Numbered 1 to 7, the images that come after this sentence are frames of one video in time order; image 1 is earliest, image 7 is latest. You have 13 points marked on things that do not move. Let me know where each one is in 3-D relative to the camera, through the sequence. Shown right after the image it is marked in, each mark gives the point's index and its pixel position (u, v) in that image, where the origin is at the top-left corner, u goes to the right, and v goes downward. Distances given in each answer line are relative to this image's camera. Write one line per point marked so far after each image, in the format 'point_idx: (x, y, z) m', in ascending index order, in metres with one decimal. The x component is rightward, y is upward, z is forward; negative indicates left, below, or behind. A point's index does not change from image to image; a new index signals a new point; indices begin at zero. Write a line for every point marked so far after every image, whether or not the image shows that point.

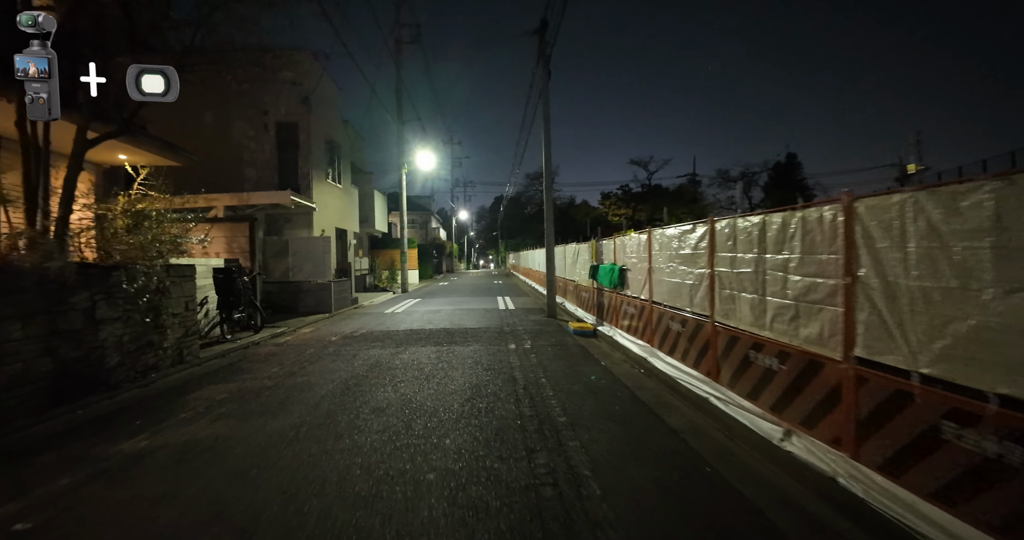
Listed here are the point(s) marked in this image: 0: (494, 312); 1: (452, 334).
0: (-0.6, -1.3, +13.5) m
1: (-1.4, -1.4, +9.8) m
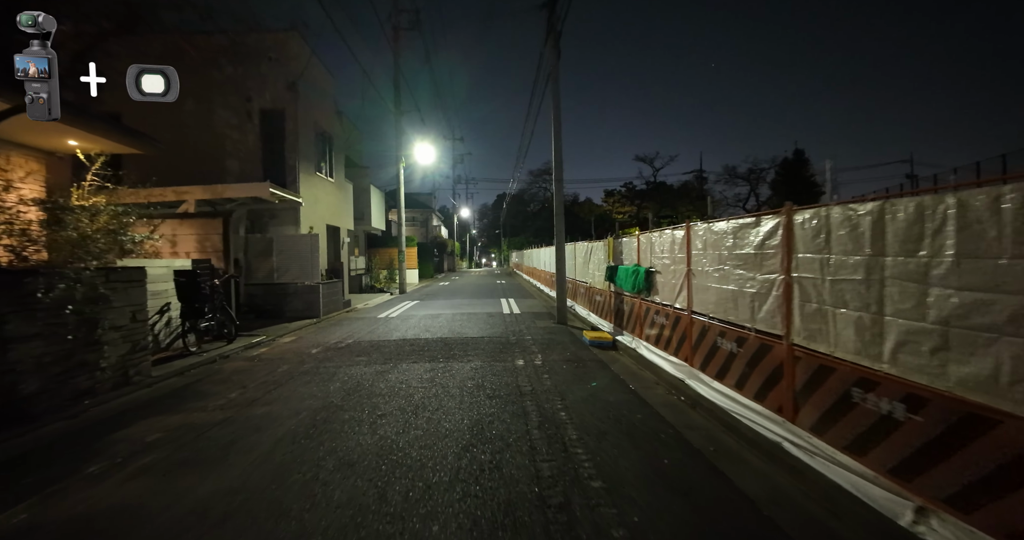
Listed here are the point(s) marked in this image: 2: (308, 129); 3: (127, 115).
0: (-0.5, -1.3, +12.2) m
1: (-1.2, -1.5, +8.5) m
2: (-6.9, +4.8, +15.0) m
3: (-11.9, +4.8, +13.6) m
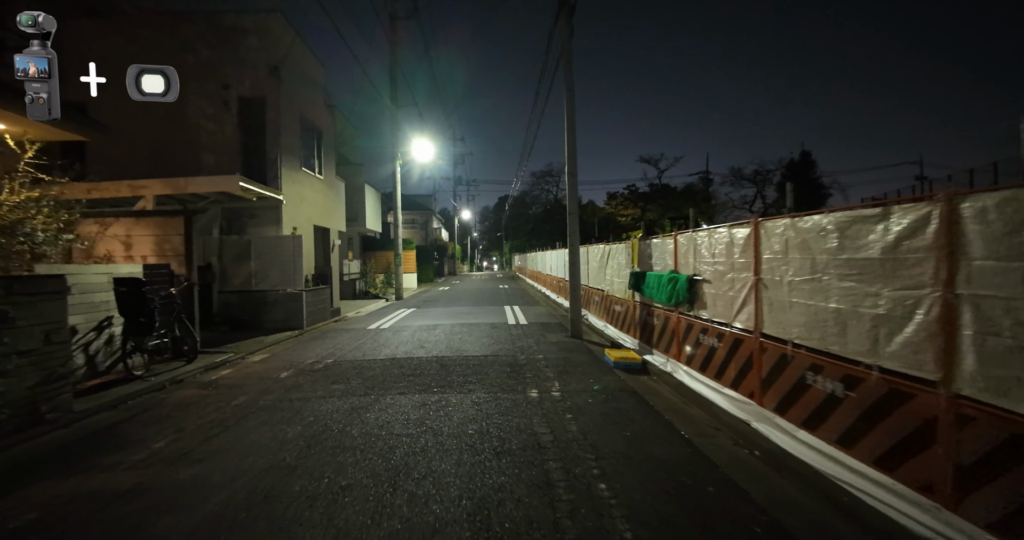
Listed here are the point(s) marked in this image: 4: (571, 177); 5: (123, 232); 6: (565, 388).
0: (-0.3, -1.4, +10.7) m
1: (-1.0, -1.6, +7.0) m
2: (-6.7, +4.6, +13.6) m
3: (-11.8, +4.6, +12.3) m
4: (+1.3, +2.1, +9.8) m
5: (-7.9, +0.8, +8.9) m
6: (+0.7, -1.6, +6.1) m
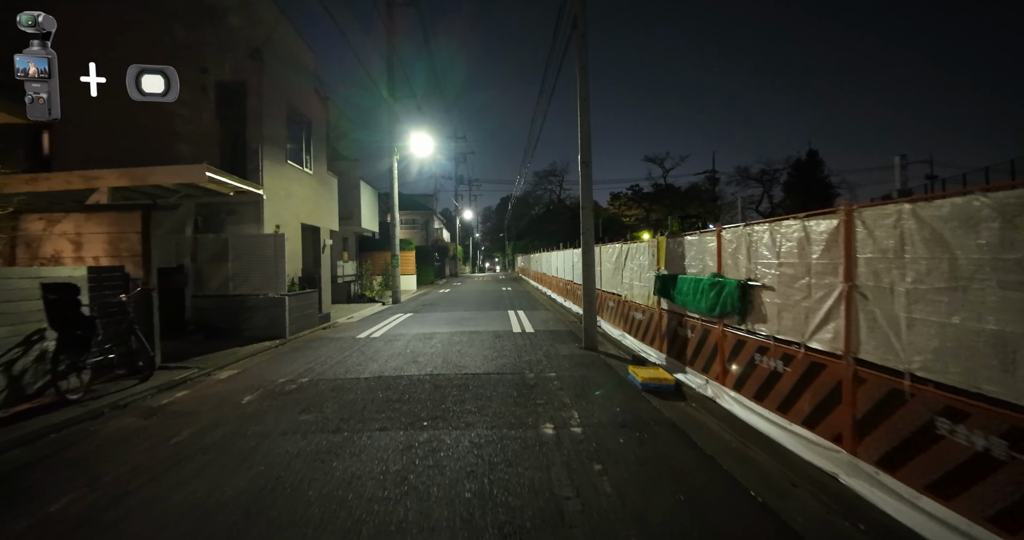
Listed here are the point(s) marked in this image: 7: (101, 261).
0: (-0.2, -1.5, +9.5) m
1: (-0.9, -1.6, +5.9) m
2: (-6.6, +4.6, +12.5) m
3: (-11.6, +4.6, +11.2) m
4: (+1.4, +2.0, +8.7) m
5: (-7.7, +0.7, +7.8) m
6: (+0.8, -1.7, +4.9) m
7: (-7.1, +0.2, +7.6) m
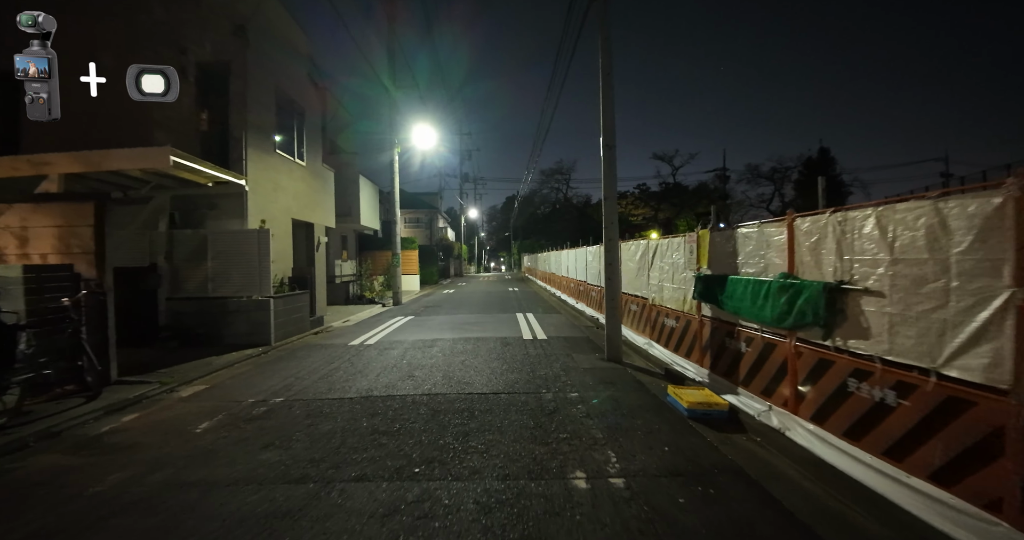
0: (0.0, -1.5, +8.4) m
1: (-0.8, -1.6, +4.8) m
2: (-6.3, +4.6, +11.4) m
3: (-11.4, +4.6, +10.2) m
4: (+1.6, +2.0, +7.5) m
5: (-7.5, +0.7, +6.7) m
6: (+1.0, -1.7, +3.7) m
7: (-6.9, +0.2, +6.5) m
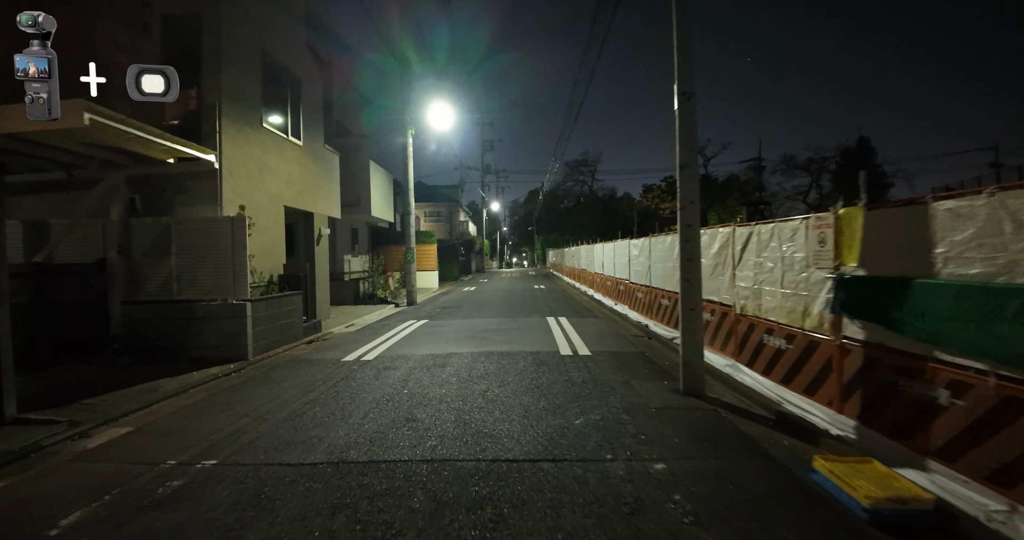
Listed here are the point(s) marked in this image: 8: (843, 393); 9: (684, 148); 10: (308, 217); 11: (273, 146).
0: (+0.6, -1.4, +6.4) m
1: (-0.4, -1.6, +2.8) m
2: (-5.6, +4.6, +9.6) m
3: (-10.8, +4.7, +8.6) m
4: (+2.1, +2.1, +5.4) m
5: (-7.1, +0.8, +5.1) m
6: (+1.3, -1.7, +1.7) m
7: (-6.4, +0.2, +4.8) m
8: (+3.2, -1.1, +4.2) m
9: (+2.1, +1.5, +5.3) m
10: (-5.5, +1.4, +12.0) m
11: (-5.5, +2.9, +10.1) m
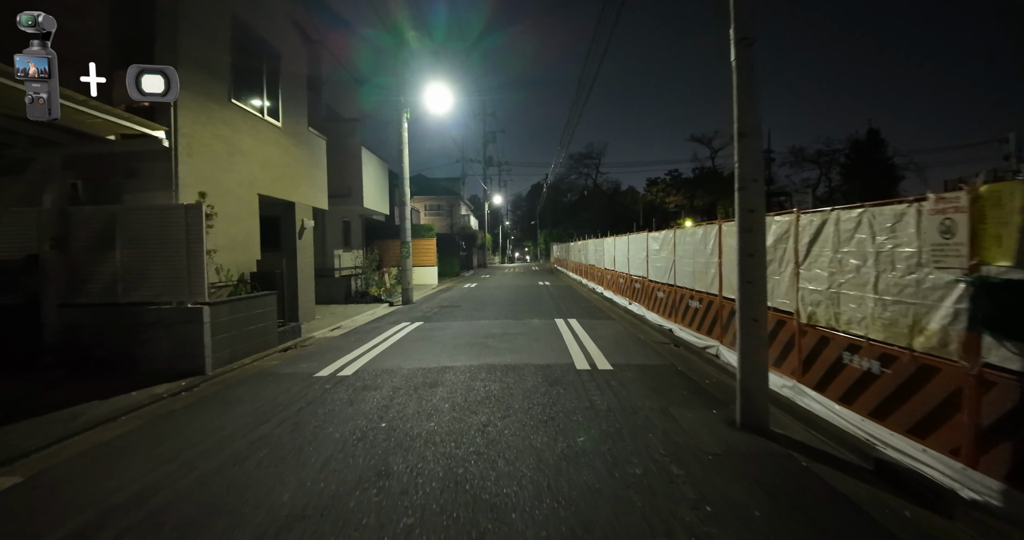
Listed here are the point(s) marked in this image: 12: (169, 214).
0: (+0.7, -1.4, +5.2) m
1: (-0.4, -1.6, +1.6) m
2: (-5.6, +4.7, +8.4) m
3: (-10.7, +4.7, +7.5) m
4: (+2.2, +2.1, +4.2) m
5: (-7.0, +0.8, +3.9) m
6: (+1.3, -1.7, +0.5) m
7: (-6.4, +0.2, +3.7) m
8: (+3.2, -1.2, +3.0) m
9: (+2.2, +1.5, +4.1) m
10: (-5.4, +1.5, +10.8) m
11: (-5.4, +2.9, +8.9) m
12: (-5.0, +0.8, +6.5) m
